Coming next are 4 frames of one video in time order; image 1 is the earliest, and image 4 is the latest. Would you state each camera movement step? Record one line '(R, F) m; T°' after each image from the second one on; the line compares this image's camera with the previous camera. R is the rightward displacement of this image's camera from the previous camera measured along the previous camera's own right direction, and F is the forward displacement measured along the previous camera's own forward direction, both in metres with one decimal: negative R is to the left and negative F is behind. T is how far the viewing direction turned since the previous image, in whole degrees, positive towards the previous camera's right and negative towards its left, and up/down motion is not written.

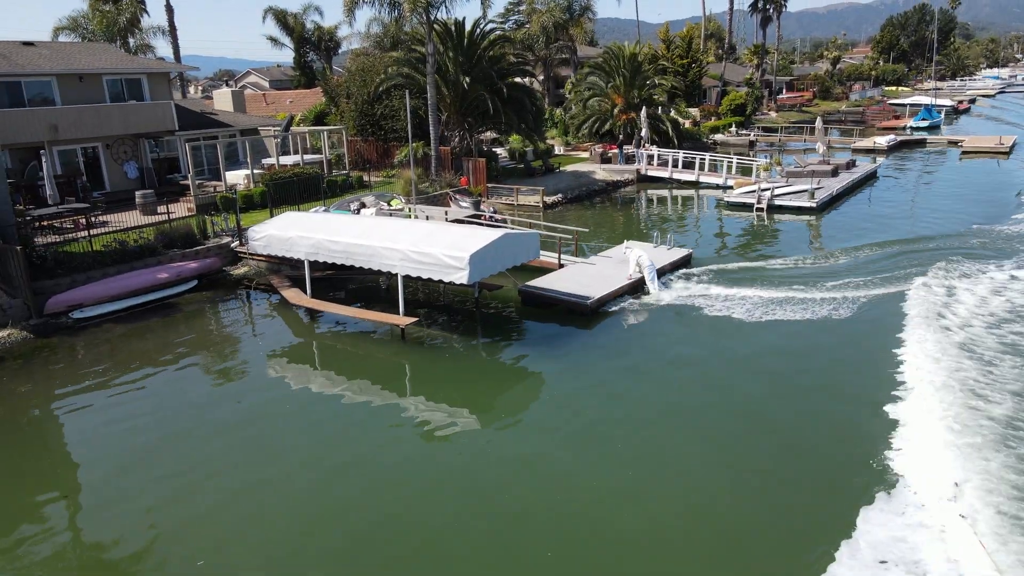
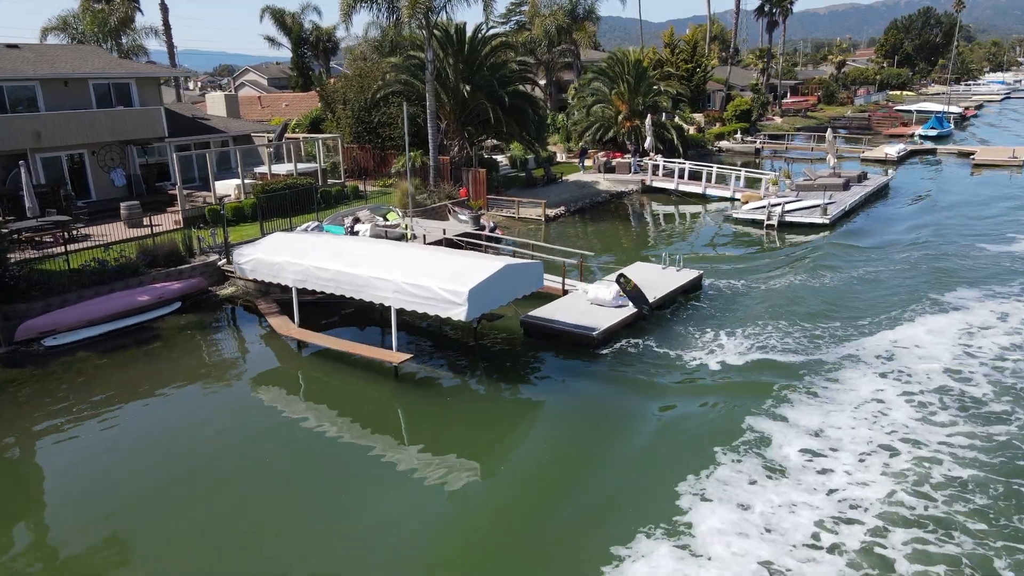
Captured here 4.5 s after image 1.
(0.0, +1.1) m; 0°
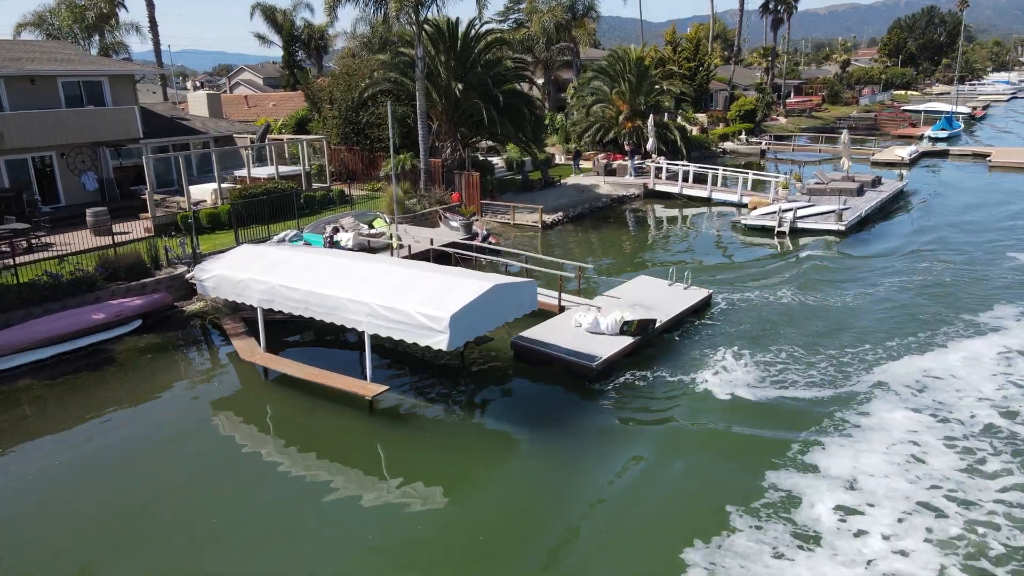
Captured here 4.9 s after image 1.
(+0.1, +1.8) m; 0°
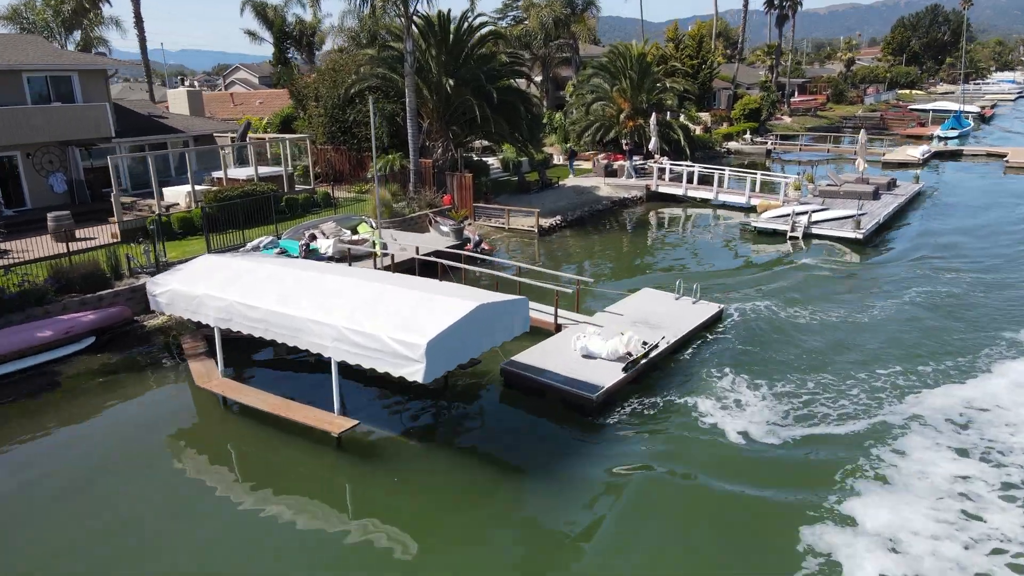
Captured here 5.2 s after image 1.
(+0.1, +1.7) m; 0°
